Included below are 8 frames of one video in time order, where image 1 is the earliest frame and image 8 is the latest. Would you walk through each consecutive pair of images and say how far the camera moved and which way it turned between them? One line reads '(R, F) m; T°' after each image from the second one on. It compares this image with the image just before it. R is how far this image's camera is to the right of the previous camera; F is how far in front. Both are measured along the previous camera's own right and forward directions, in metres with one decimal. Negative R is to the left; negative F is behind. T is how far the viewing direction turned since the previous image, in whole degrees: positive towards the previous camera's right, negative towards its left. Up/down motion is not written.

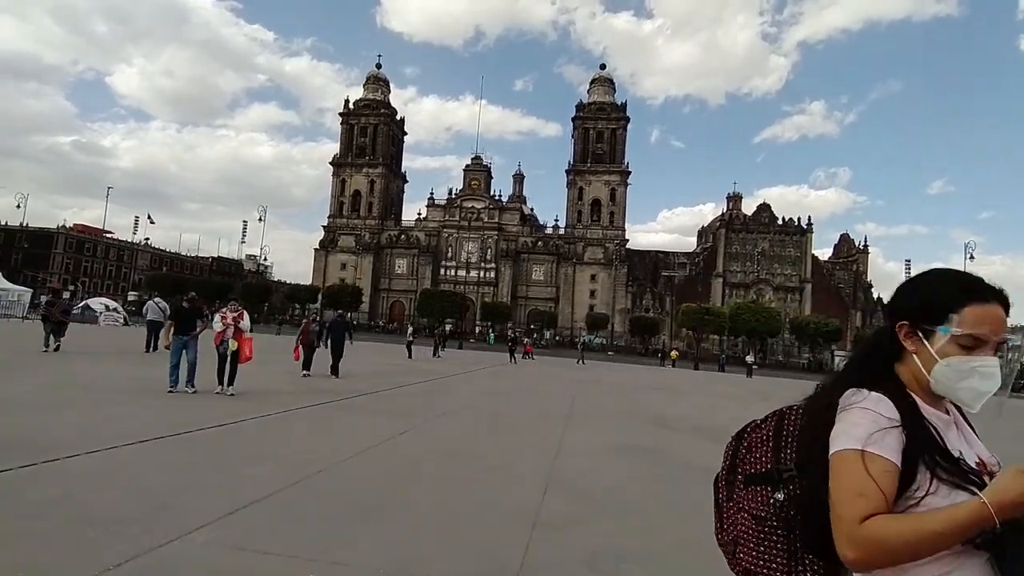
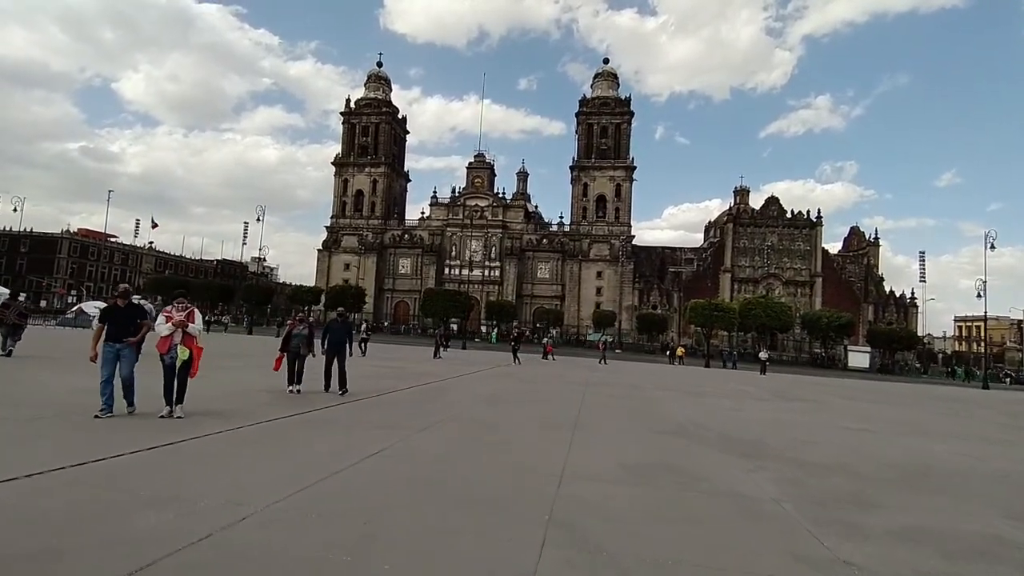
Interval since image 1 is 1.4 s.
(+0.1, +1.2) m; -1°
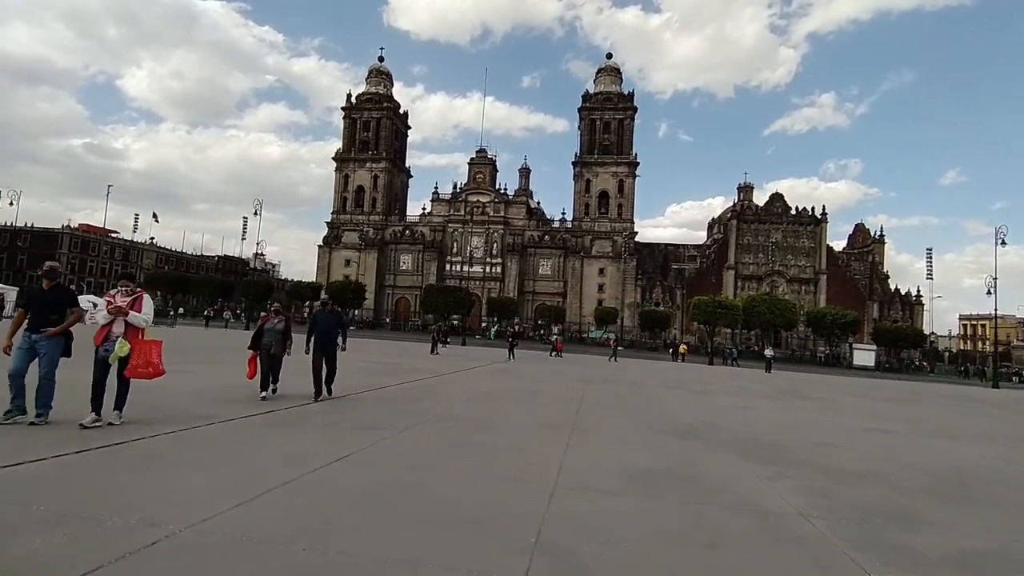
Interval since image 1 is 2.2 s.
(+0.1, +0.8) m; 0°
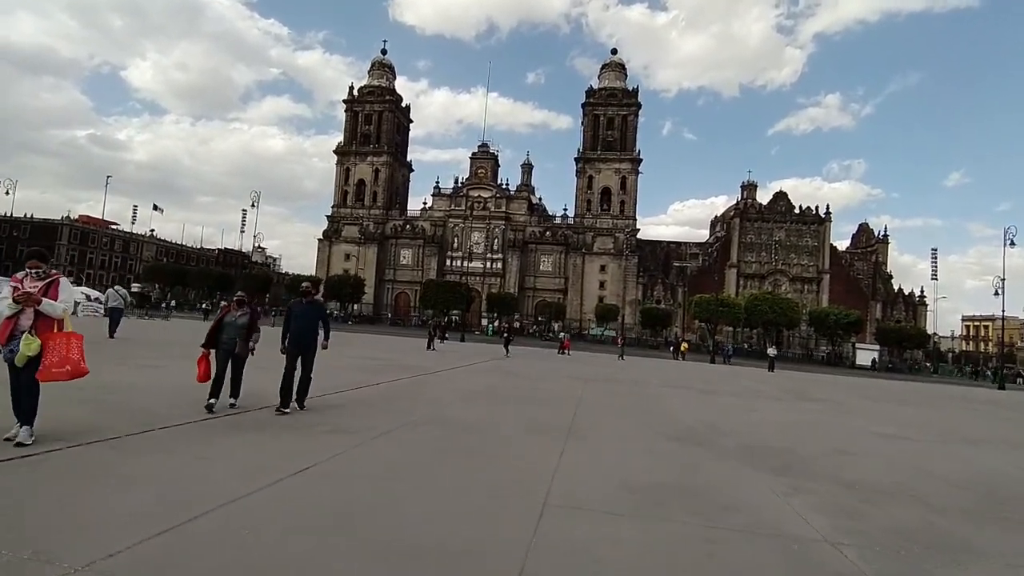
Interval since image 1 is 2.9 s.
(+0.1, +0.6) m; 0°
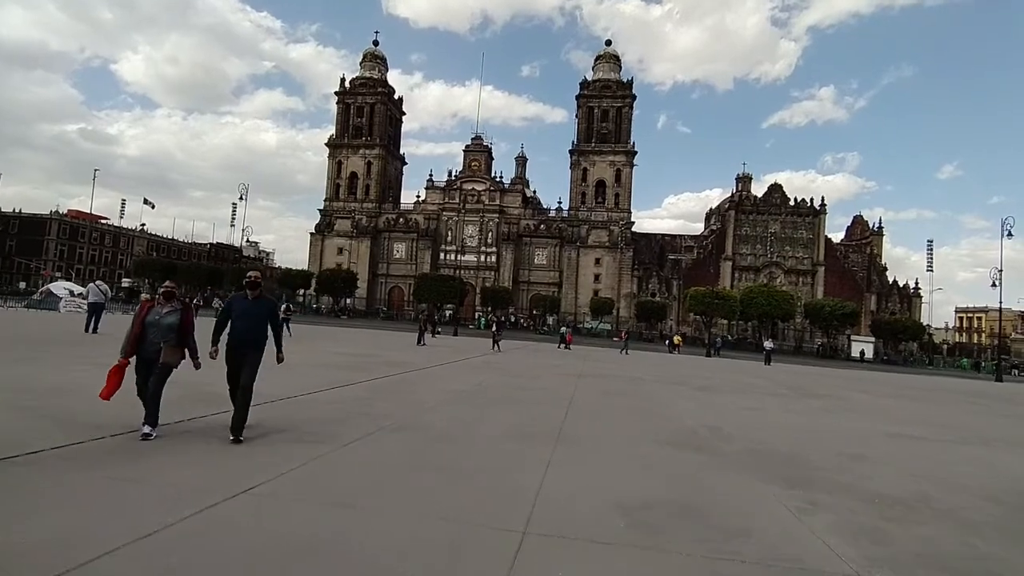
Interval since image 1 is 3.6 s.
(+0.1, +0.6) m; 0°
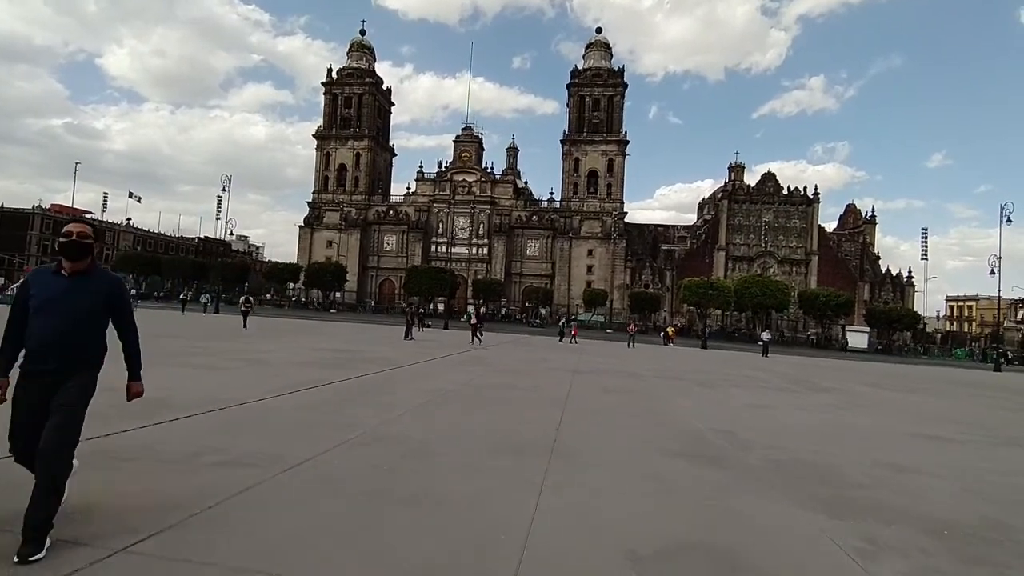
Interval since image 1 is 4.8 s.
(+0.1, +1.0) m; +1°
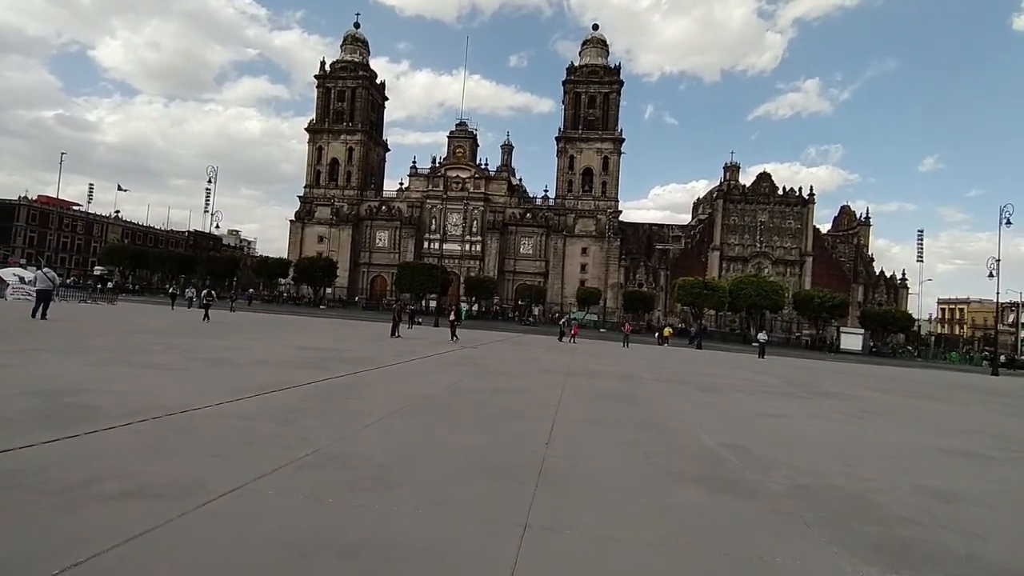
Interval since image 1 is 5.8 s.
(+0.1, +0.9) m; +1°
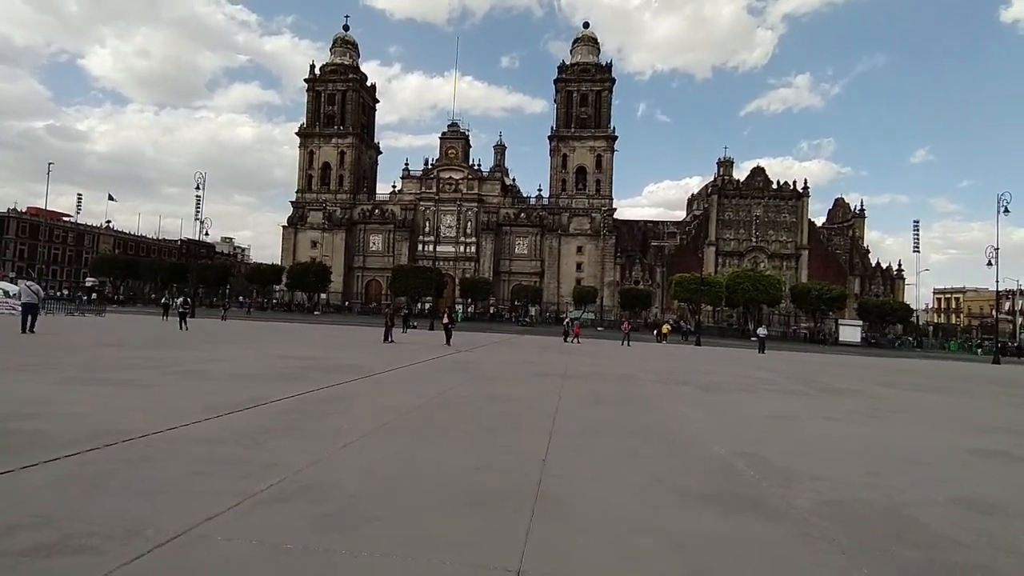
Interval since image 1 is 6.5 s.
(+0.1, +0.5) m; 0°
